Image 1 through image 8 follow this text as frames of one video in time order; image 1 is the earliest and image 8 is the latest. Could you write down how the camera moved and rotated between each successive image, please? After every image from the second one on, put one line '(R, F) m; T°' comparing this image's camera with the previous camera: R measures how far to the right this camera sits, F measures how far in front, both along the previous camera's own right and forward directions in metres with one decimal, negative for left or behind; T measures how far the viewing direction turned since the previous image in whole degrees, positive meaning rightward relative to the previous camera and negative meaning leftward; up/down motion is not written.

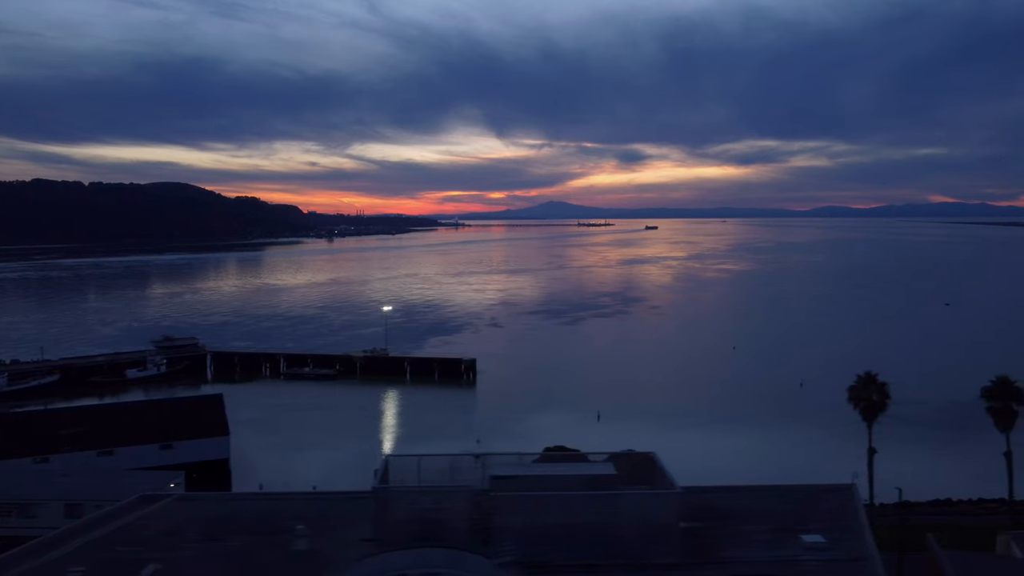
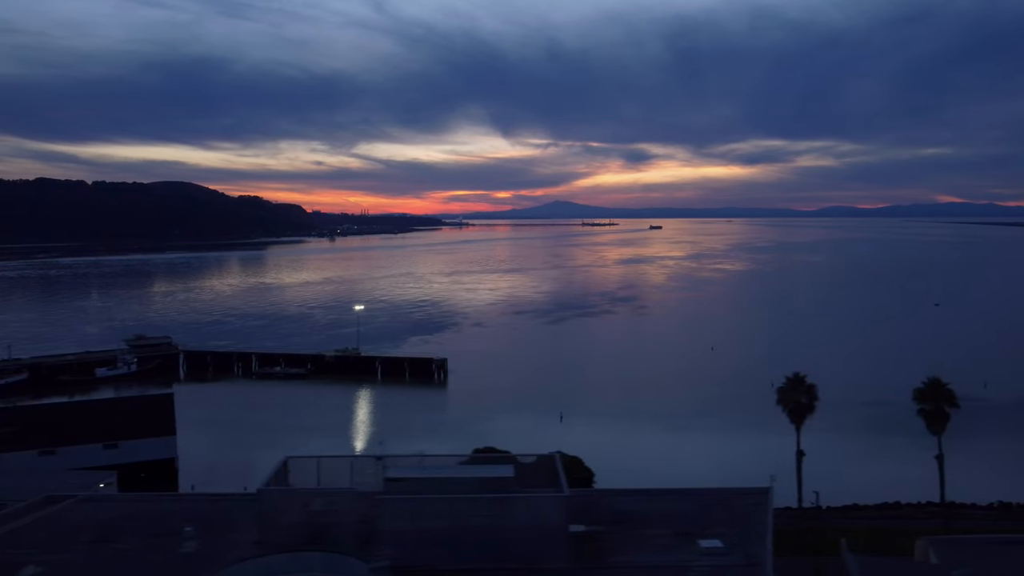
(+0.7, +0.1) m; 0°
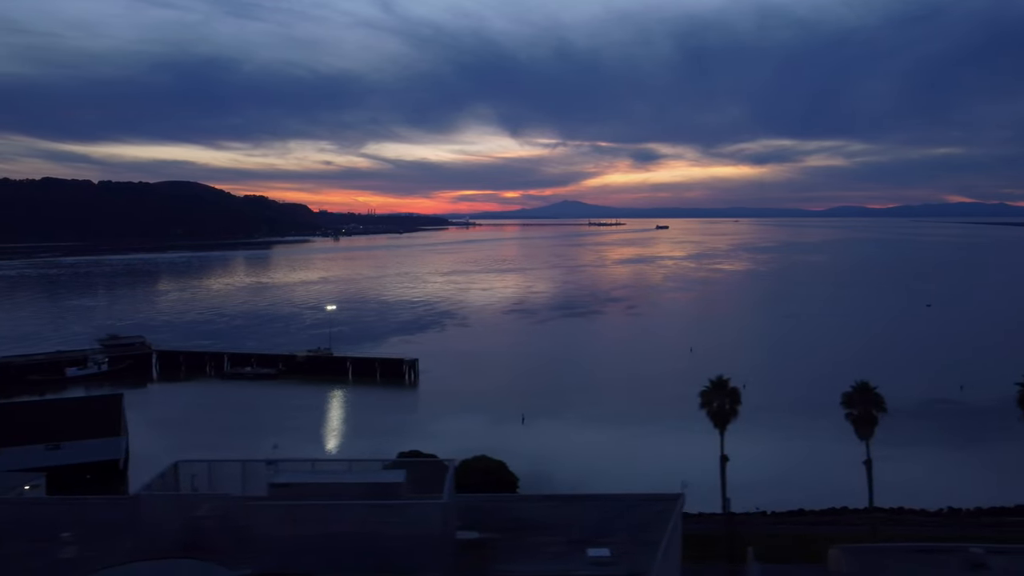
(+0.7, +0.1) m; -1°
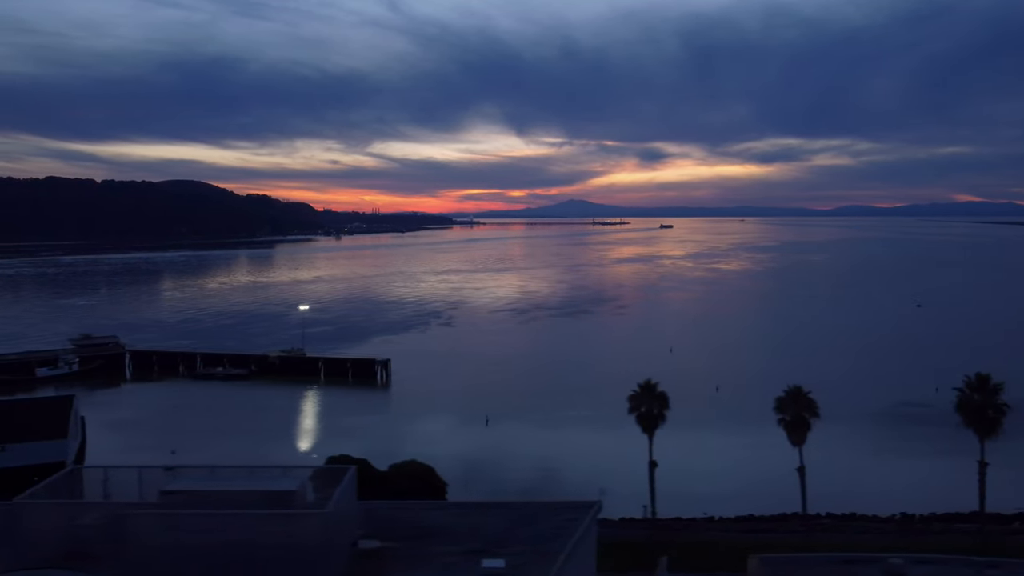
(+0.6, +0.1) m; 0°
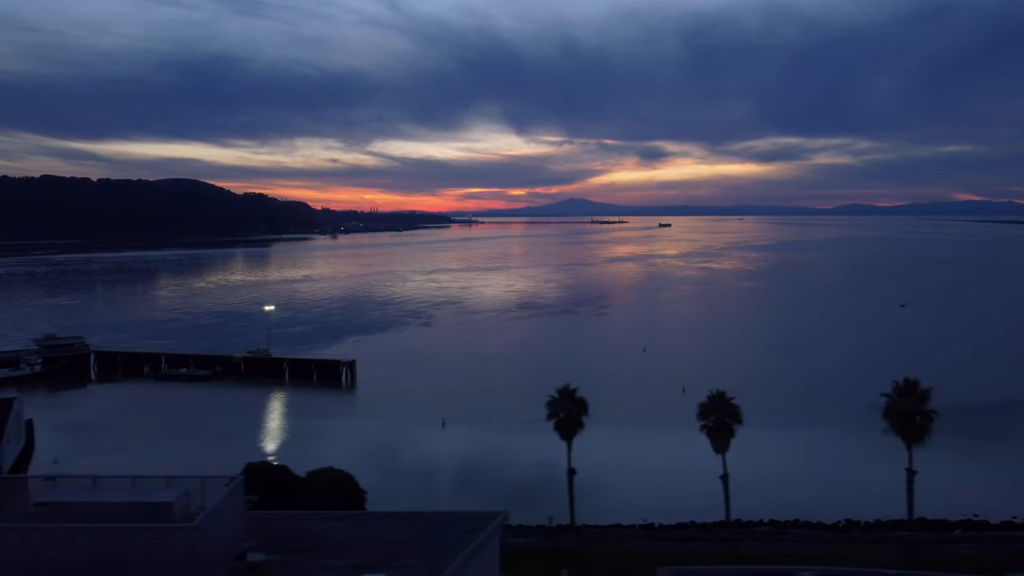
(+0.6, +0.2) m; 0°
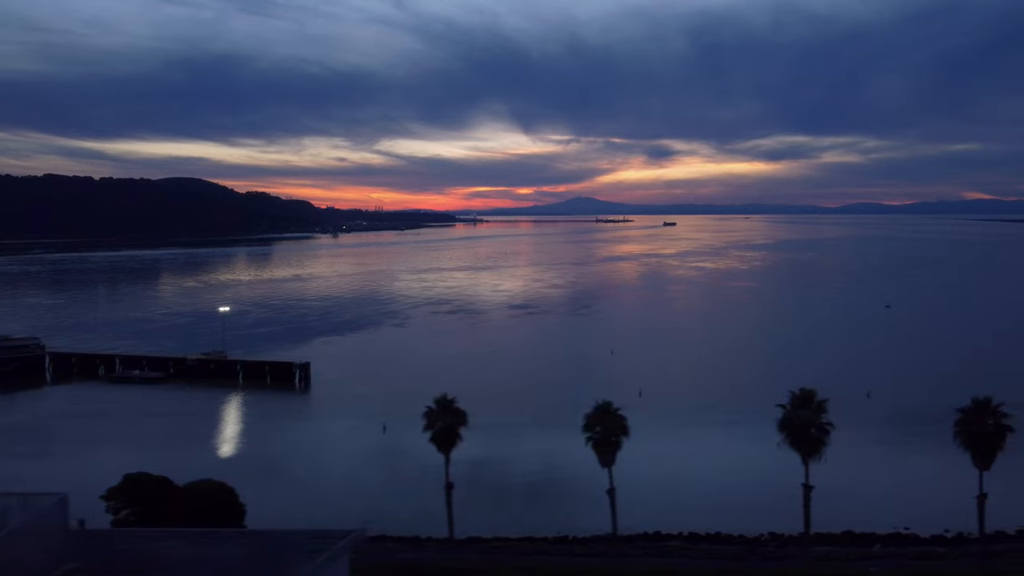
(+0.9, +0.3) m; -1°
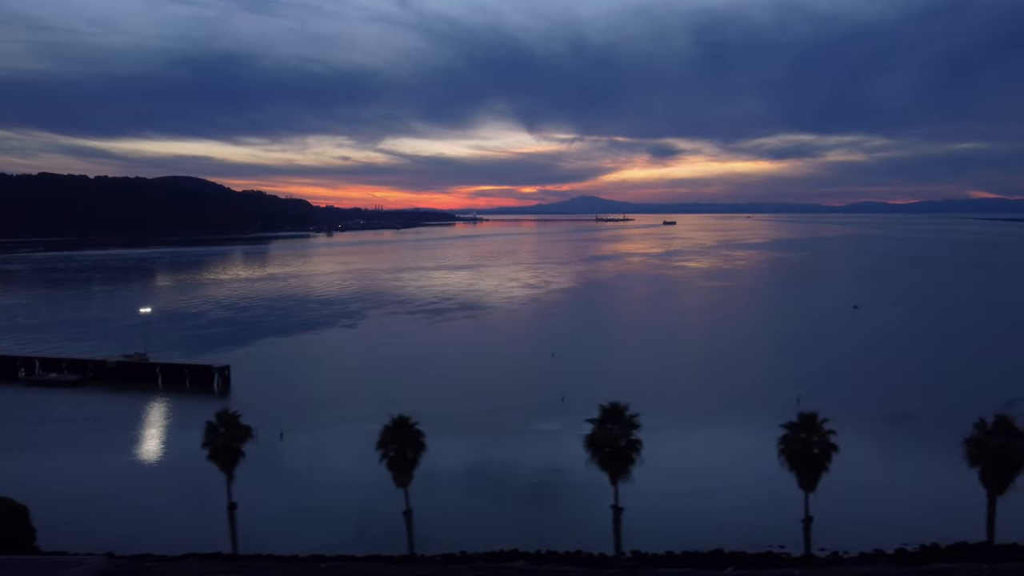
(+1.4, +0.4) m; 0°
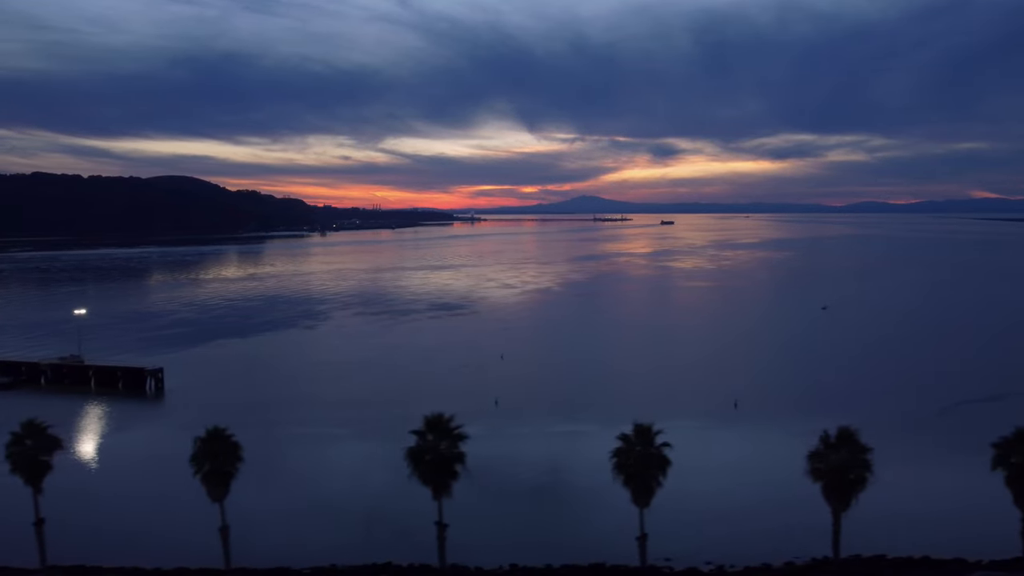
(+1.1, +0.2) m; 0°
